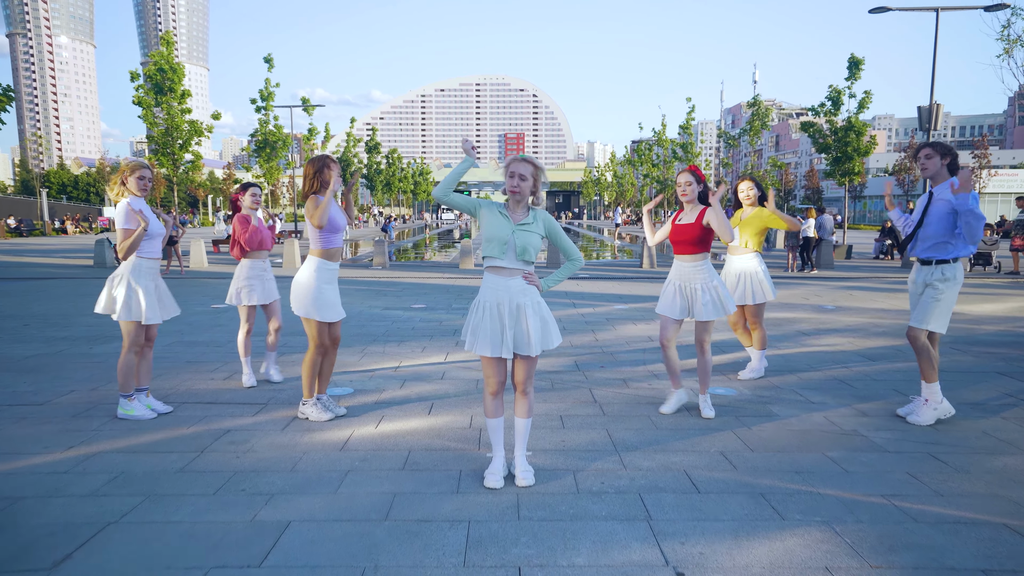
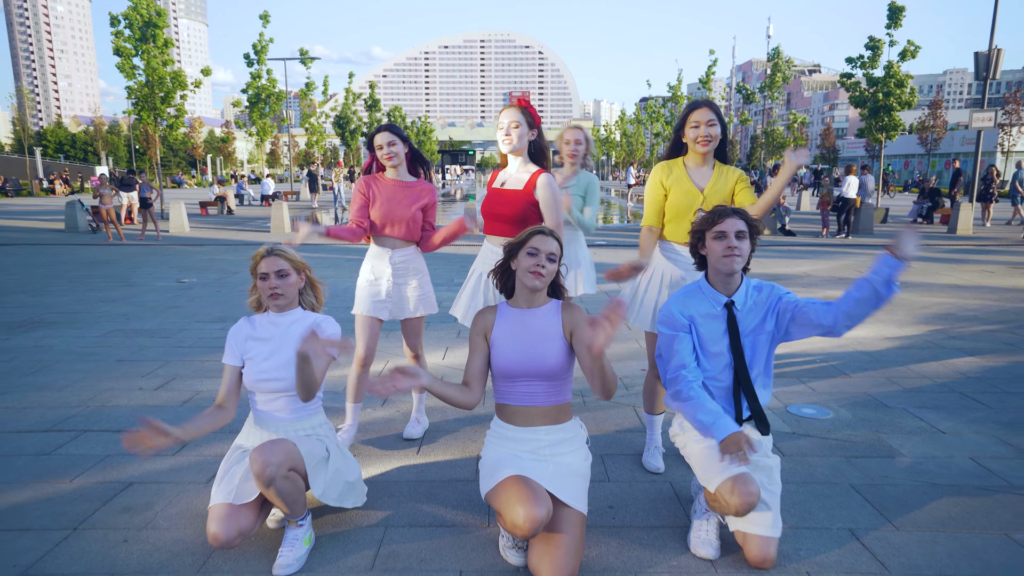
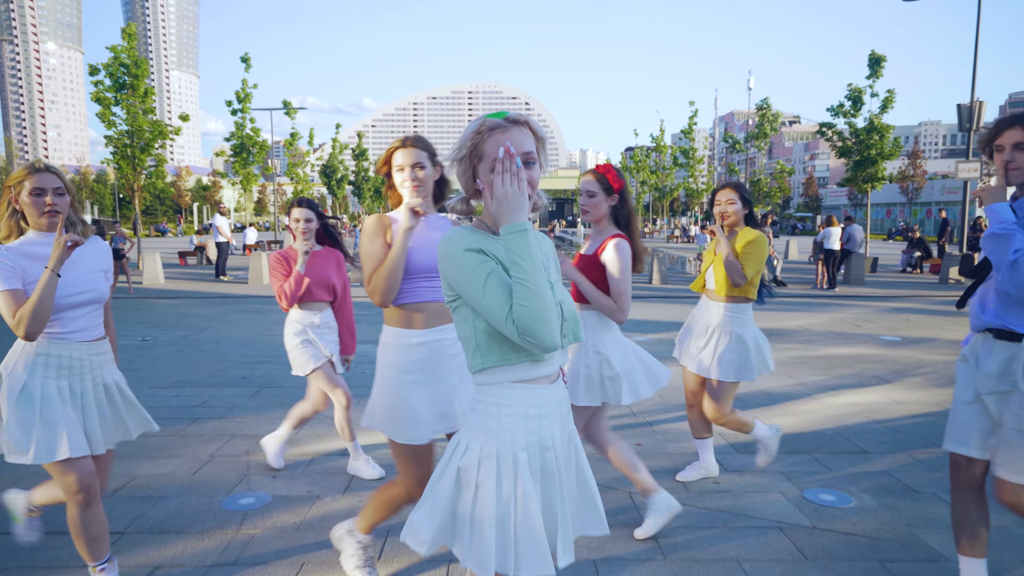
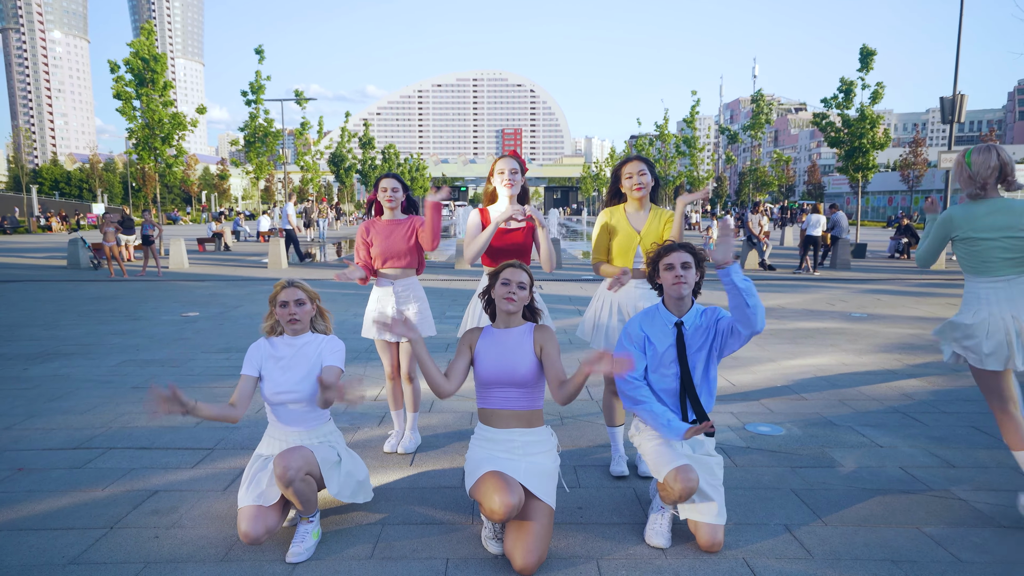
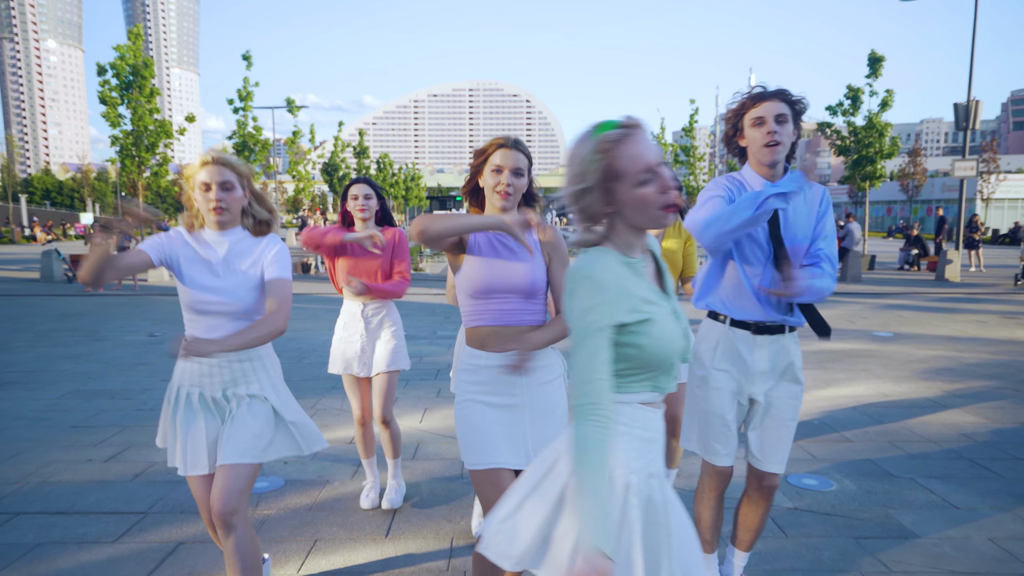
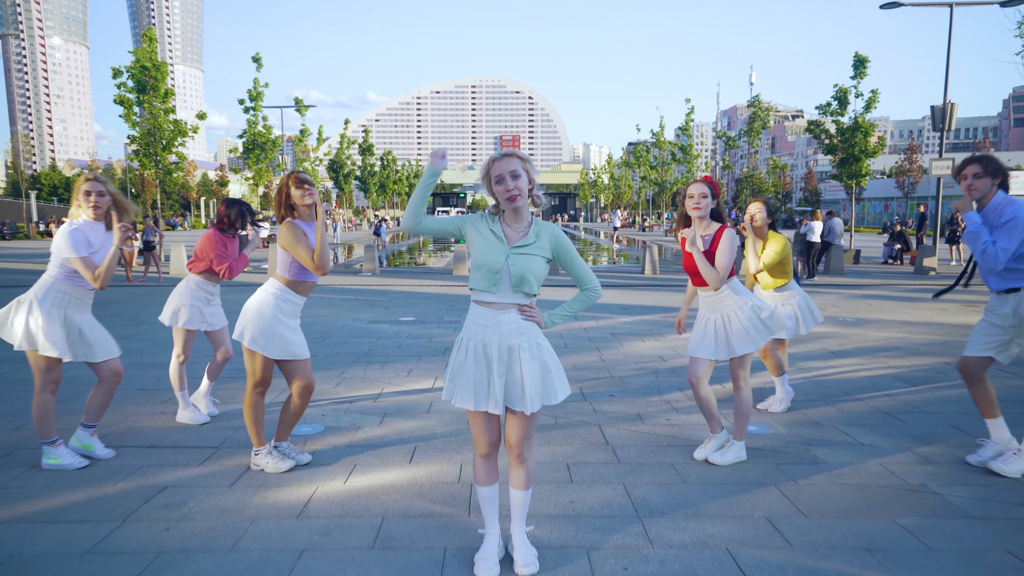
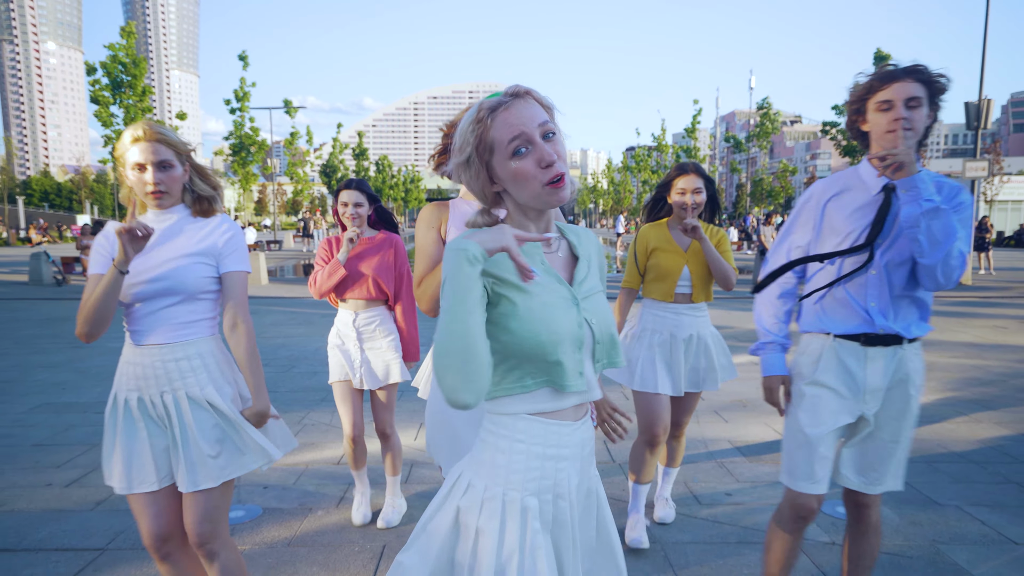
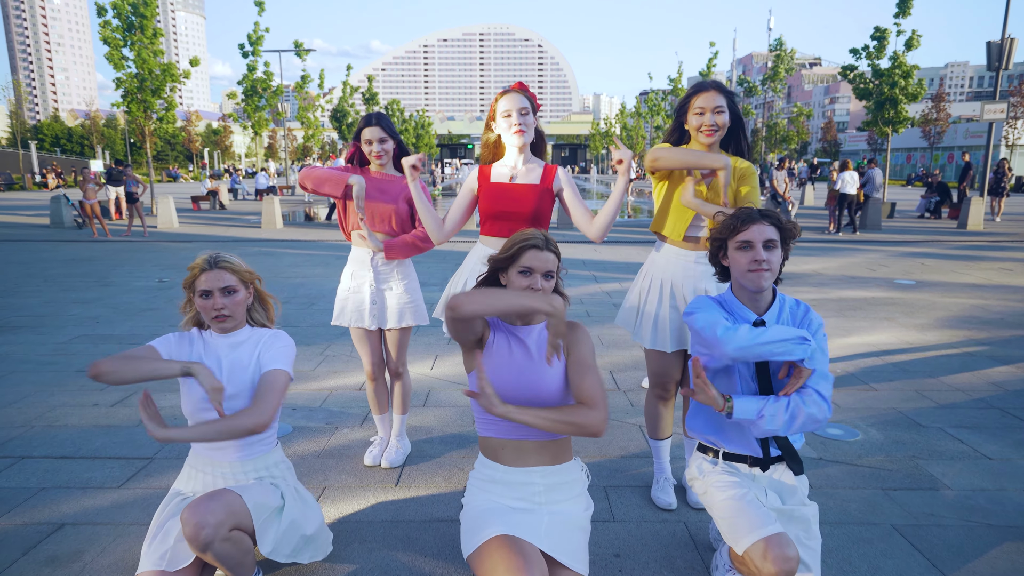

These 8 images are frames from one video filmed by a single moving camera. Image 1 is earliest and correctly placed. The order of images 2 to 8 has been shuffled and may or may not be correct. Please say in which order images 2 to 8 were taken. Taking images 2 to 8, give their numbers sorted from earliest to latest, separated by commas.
6, 3, 7, 5, 4, 8, 2
